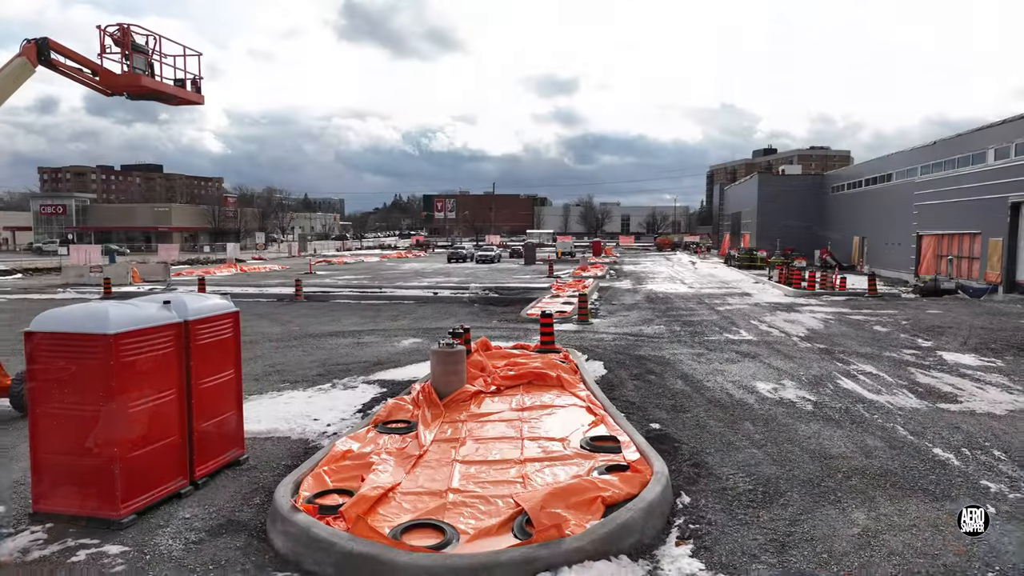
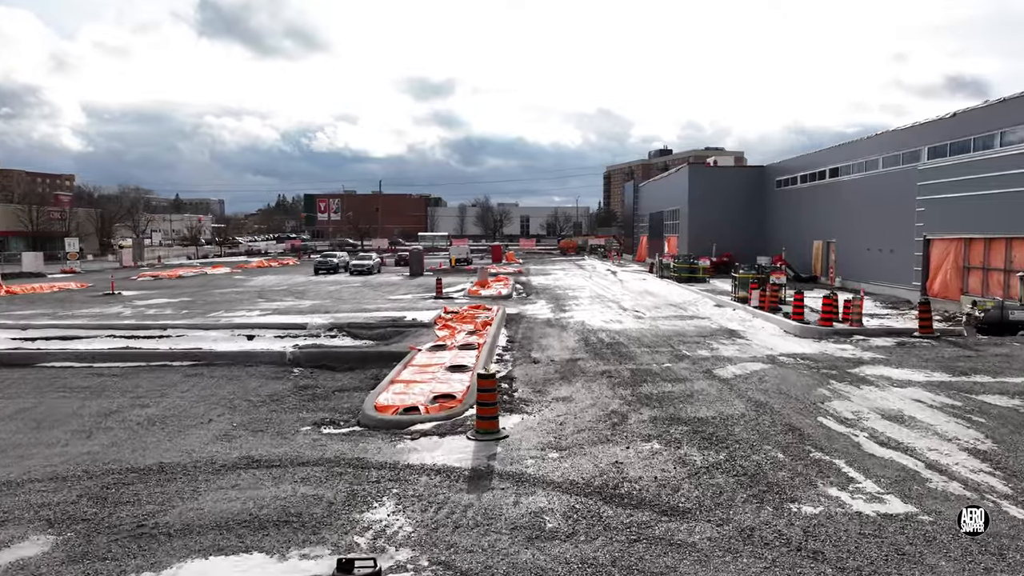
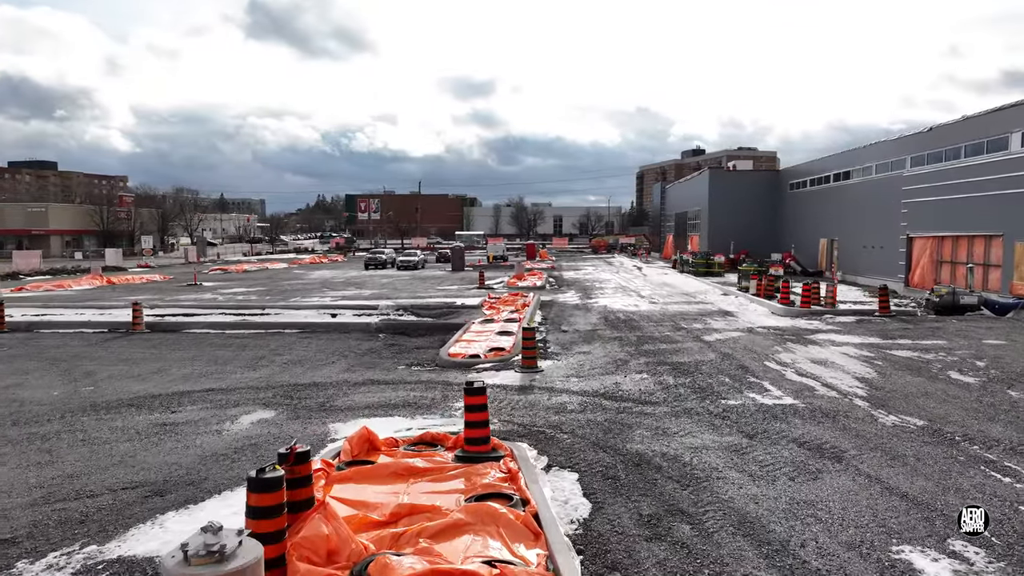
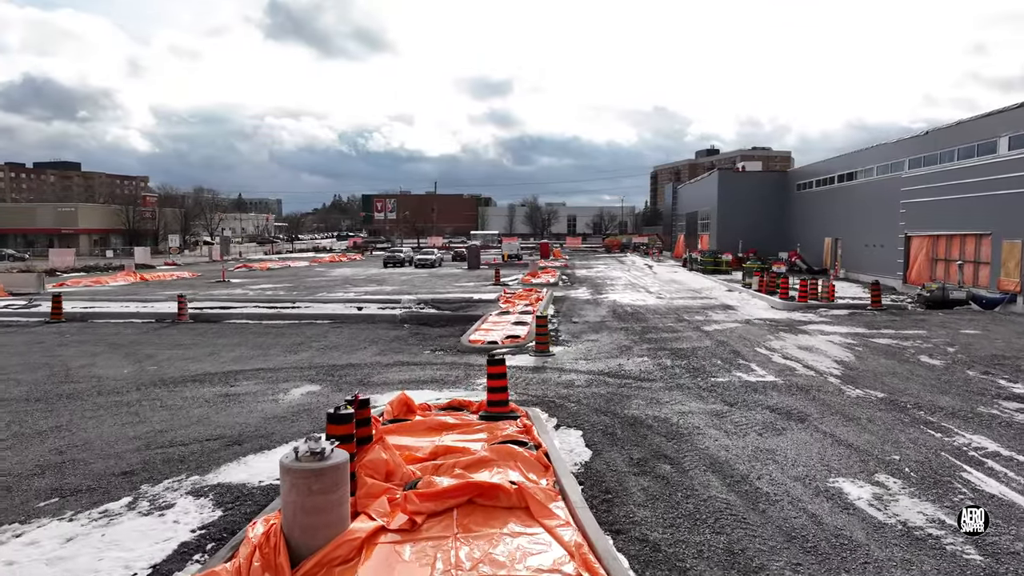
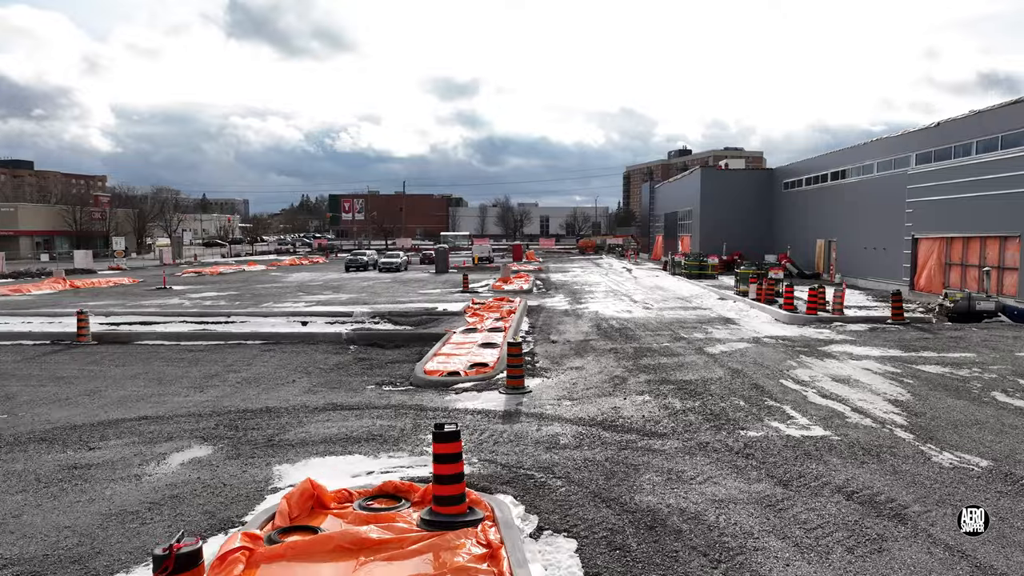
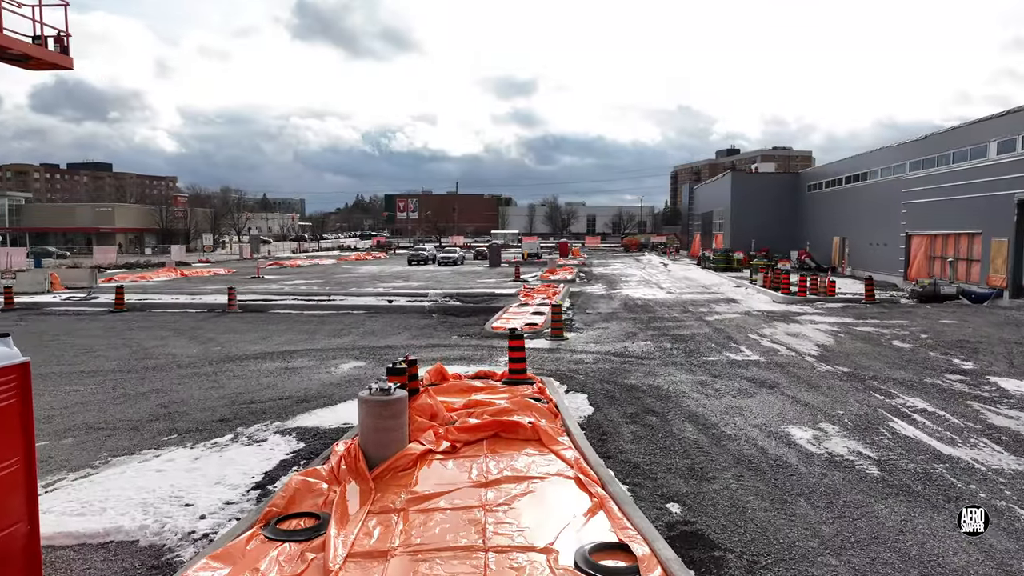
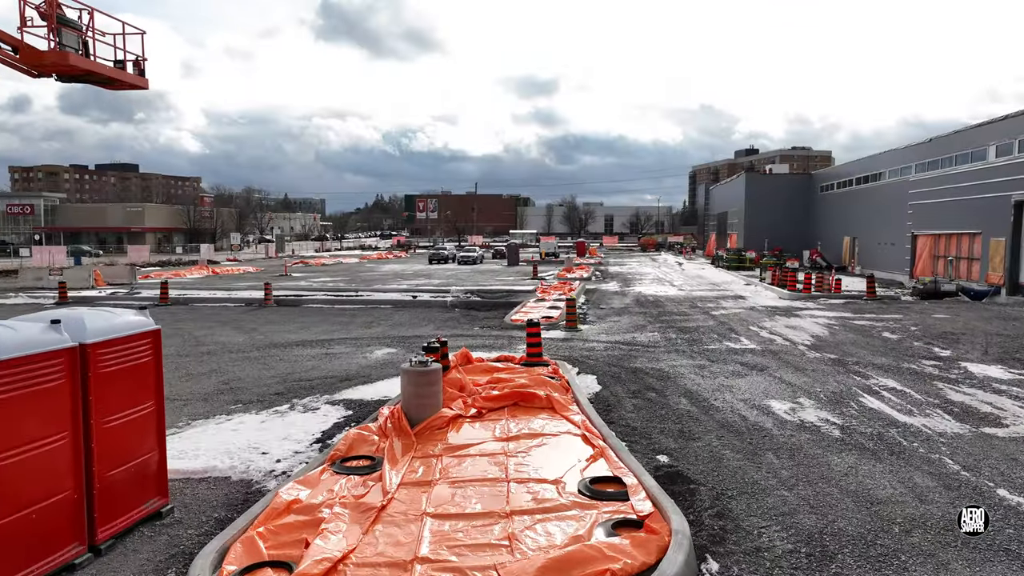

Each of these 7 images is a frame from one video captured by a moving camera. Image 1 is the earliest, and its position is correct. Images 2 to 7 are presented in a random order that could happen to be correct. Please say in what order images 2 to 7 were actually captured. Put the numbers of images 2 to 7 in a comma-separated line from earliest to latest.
7, 6, 4, 3, 5, 2
